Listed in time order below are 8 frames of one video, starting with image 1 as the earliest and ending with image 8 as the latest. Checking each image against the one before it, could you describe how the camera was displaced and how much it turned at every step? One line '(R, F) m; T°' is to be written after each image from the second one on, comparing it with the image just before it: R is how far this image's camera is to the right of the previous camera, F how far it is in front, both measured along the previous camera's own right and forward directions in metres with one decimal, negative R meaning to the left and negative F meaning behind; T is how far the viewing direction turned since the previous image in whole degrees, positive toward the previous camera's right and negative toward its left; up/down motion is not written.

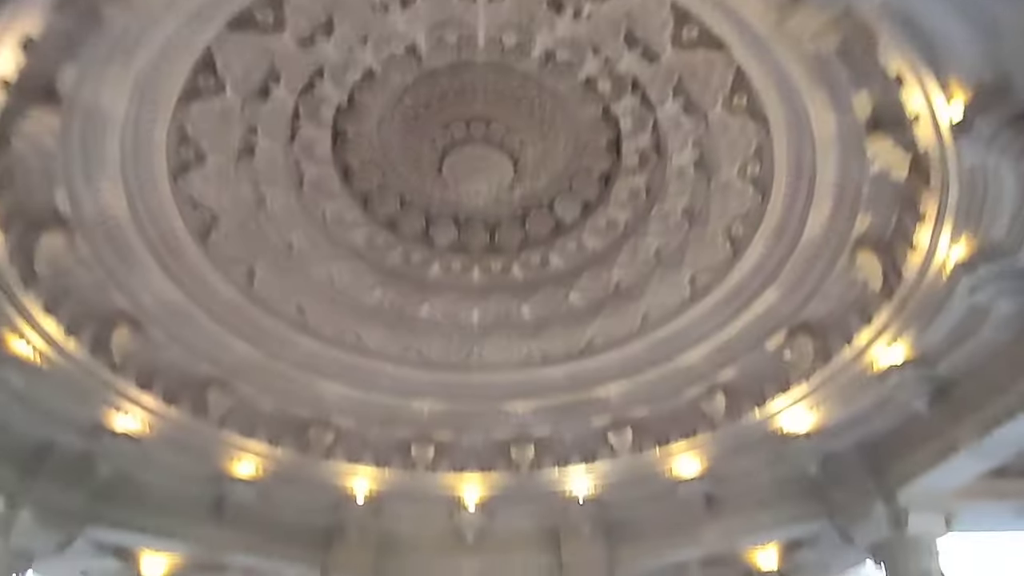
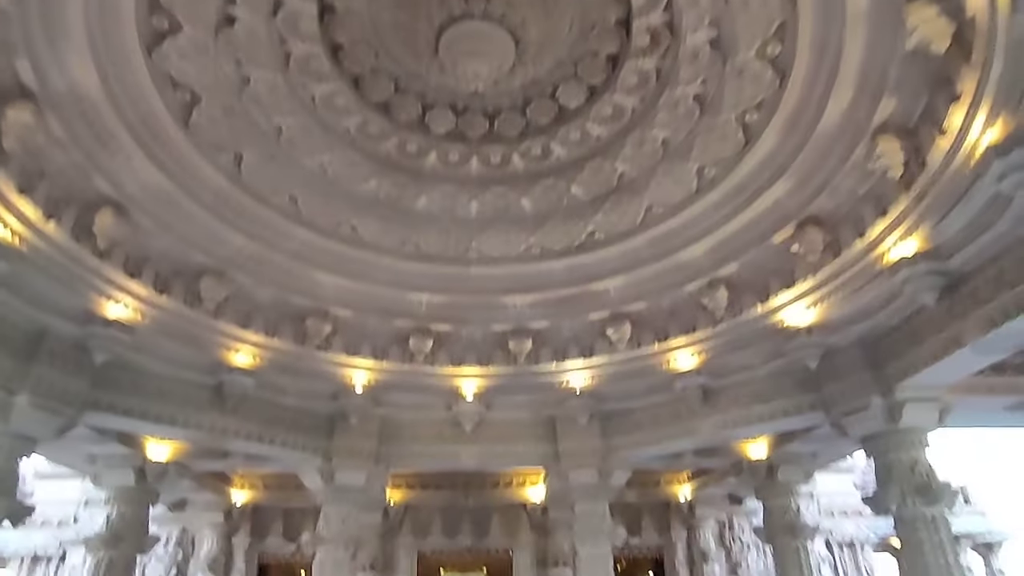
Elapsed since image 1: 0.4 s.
(-0.1, +0.2) m; 0°
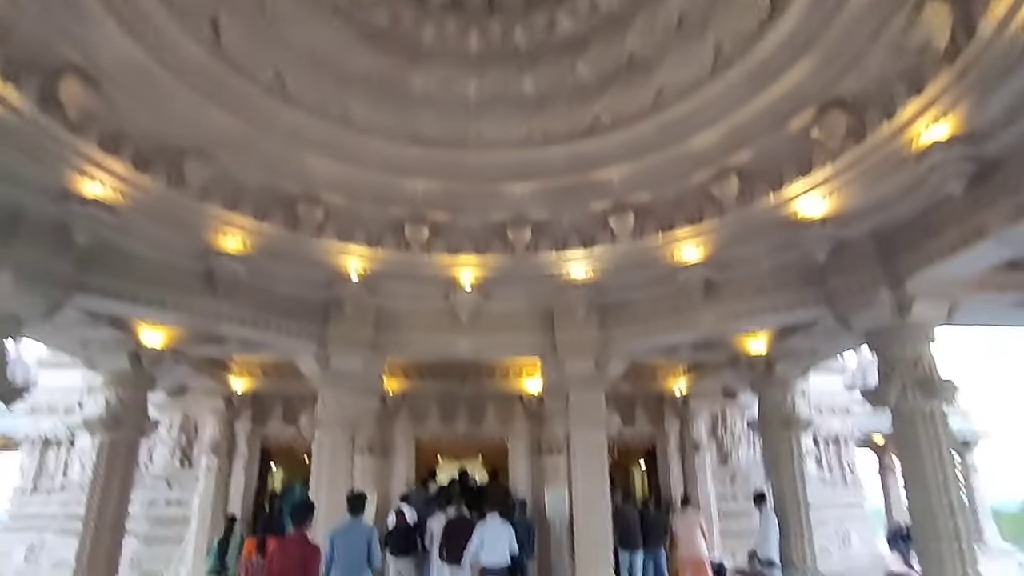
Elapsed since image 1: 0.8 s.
(0.0, +0.3) m; 0°
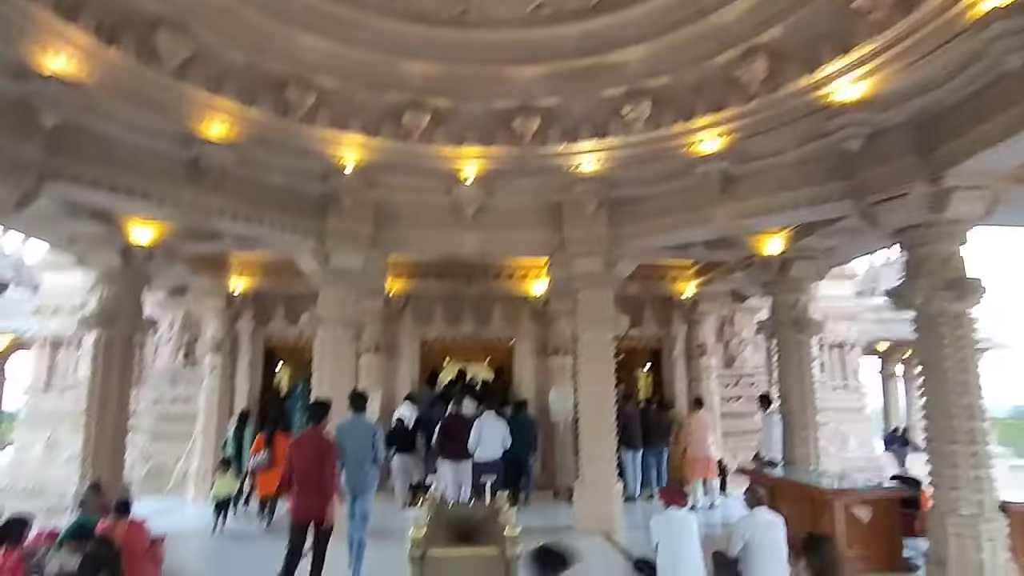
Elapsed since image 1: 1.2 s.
(0.0, +0.4) m; -1°
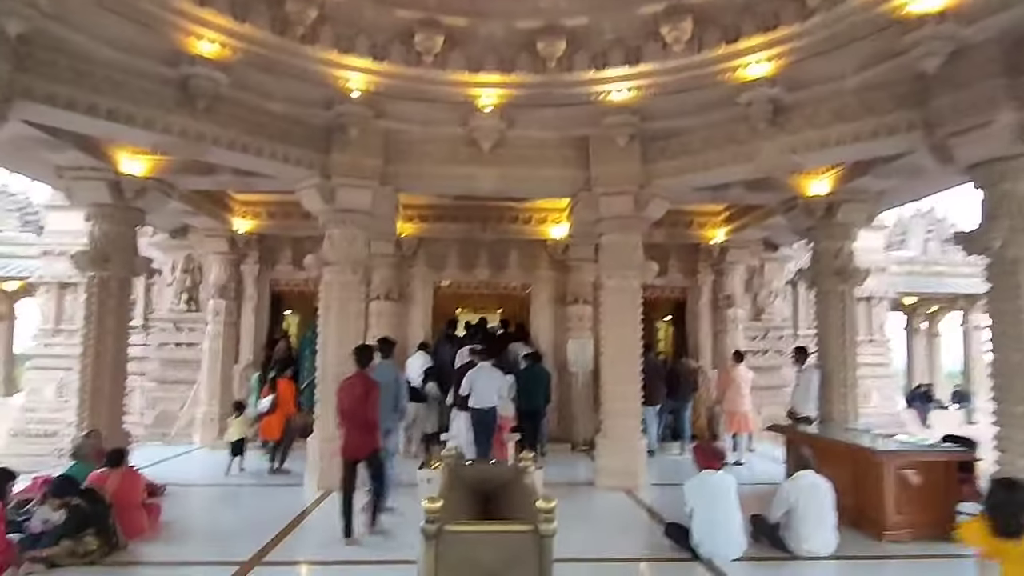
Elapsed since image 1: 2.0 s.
(-0.1, +0.6) m; -1°
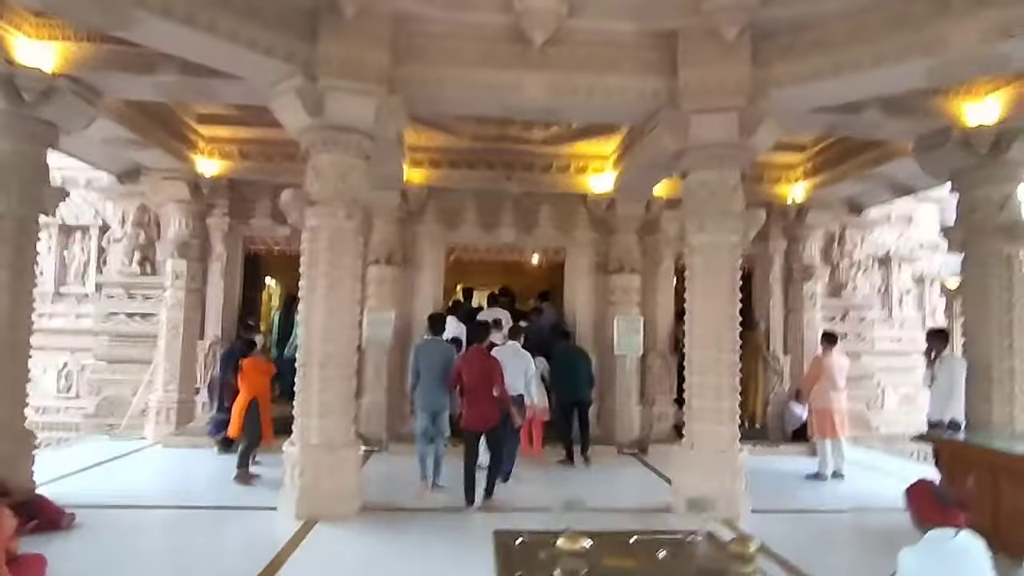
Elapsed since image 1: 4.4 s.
(-0.5, +2.0) m; +1°
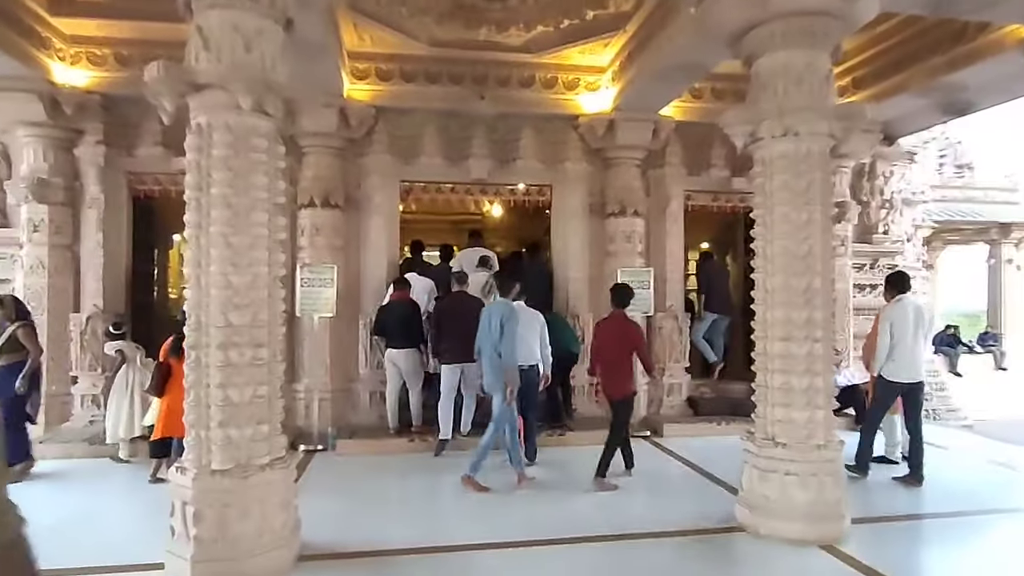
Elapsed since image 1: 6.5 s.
(-0.3, +1.8) m; +5°
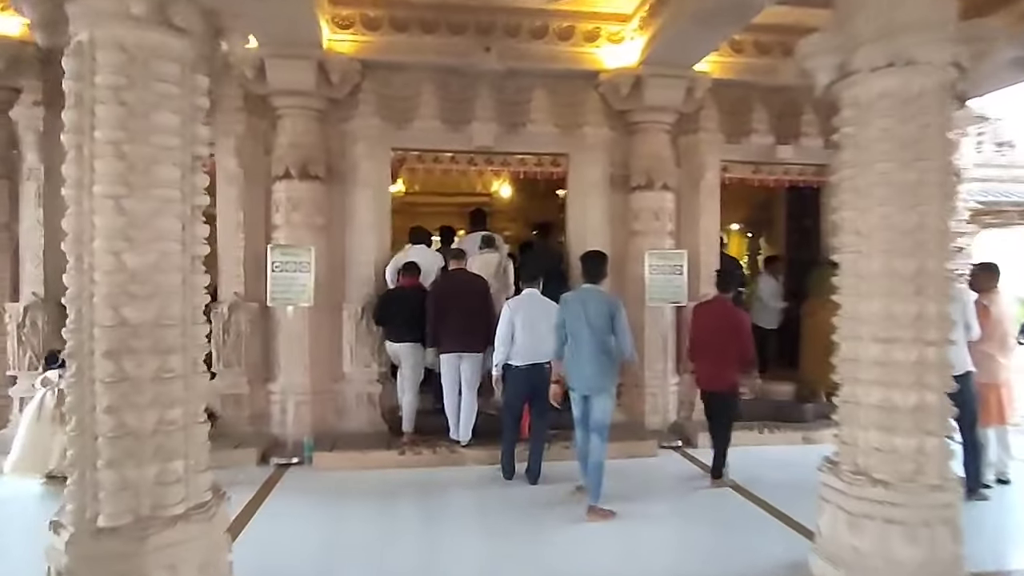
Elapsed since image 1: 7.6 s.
(0.0, +0.9) m; -1°
